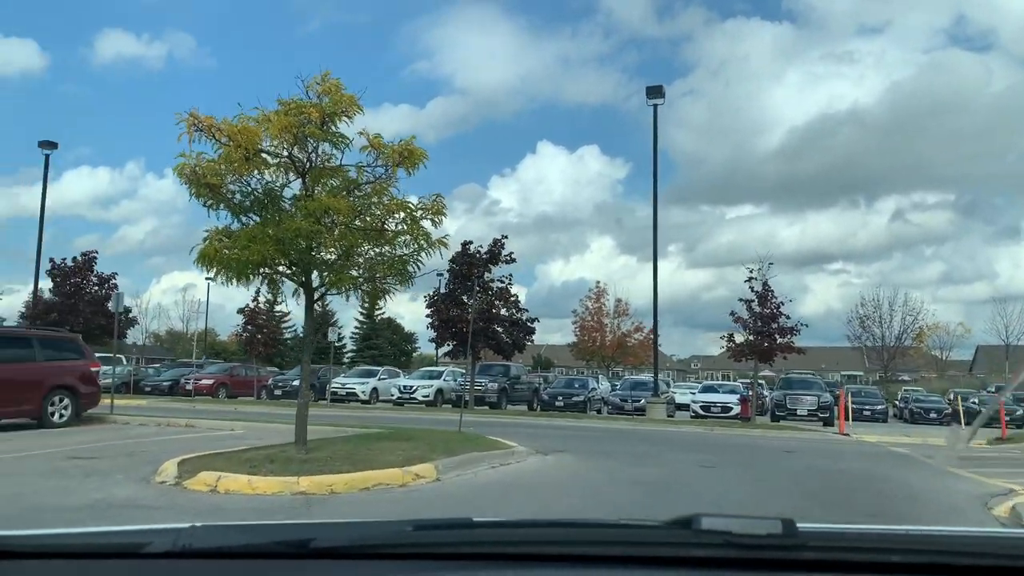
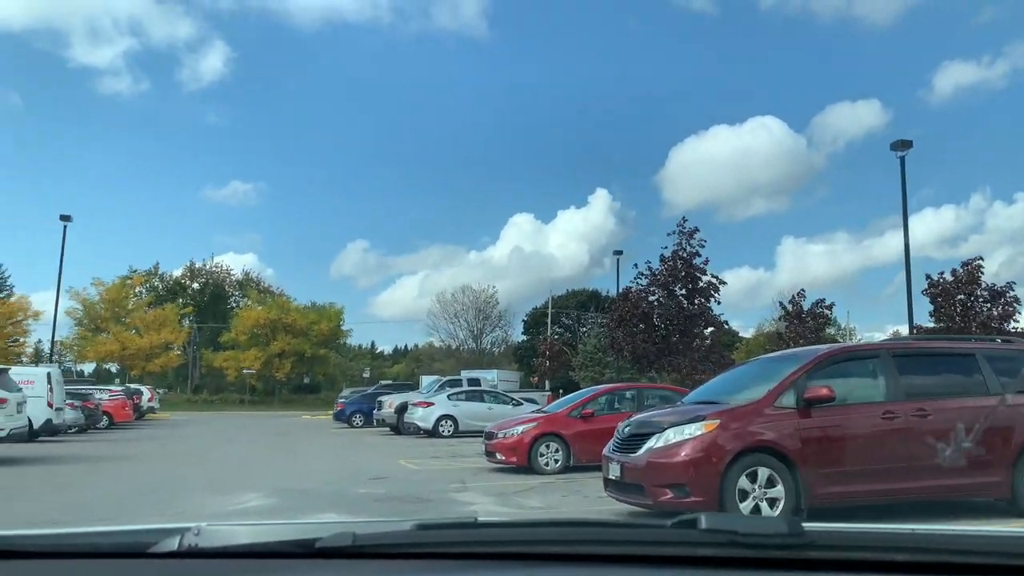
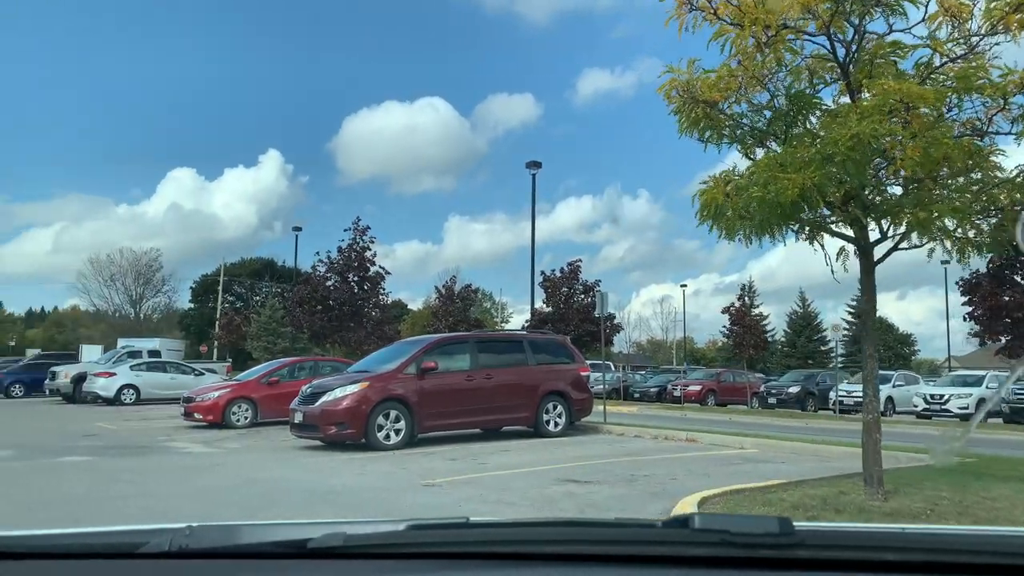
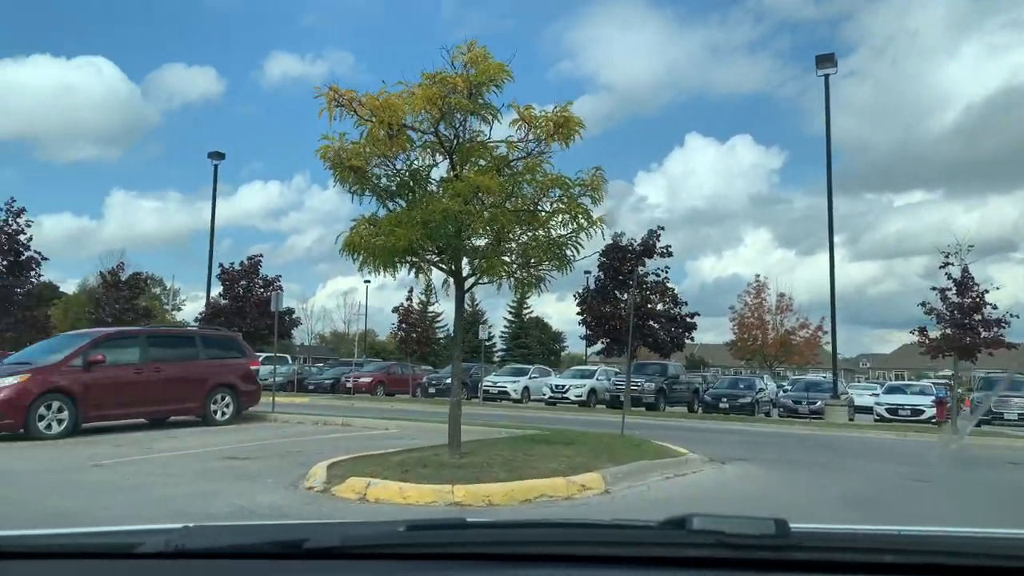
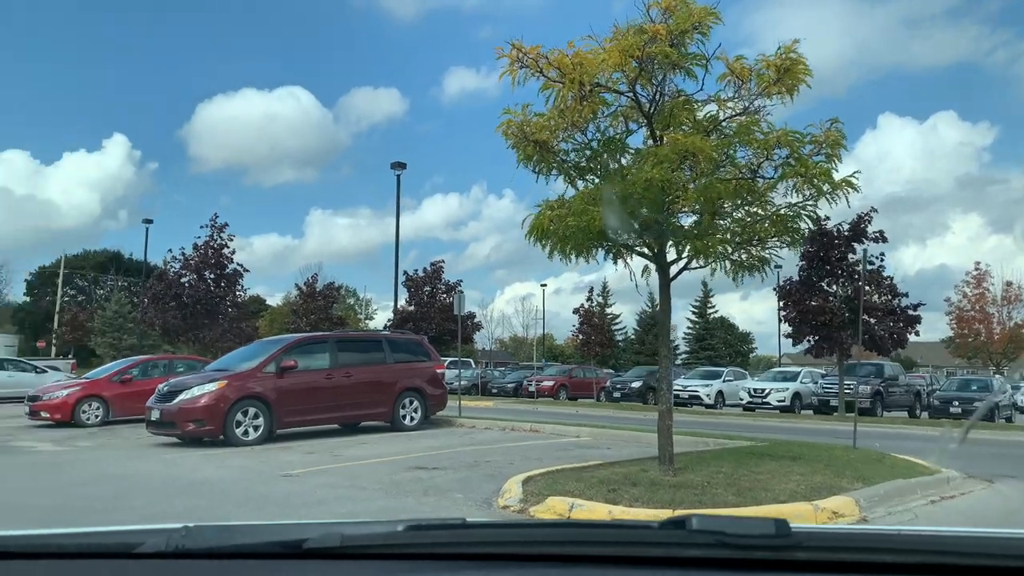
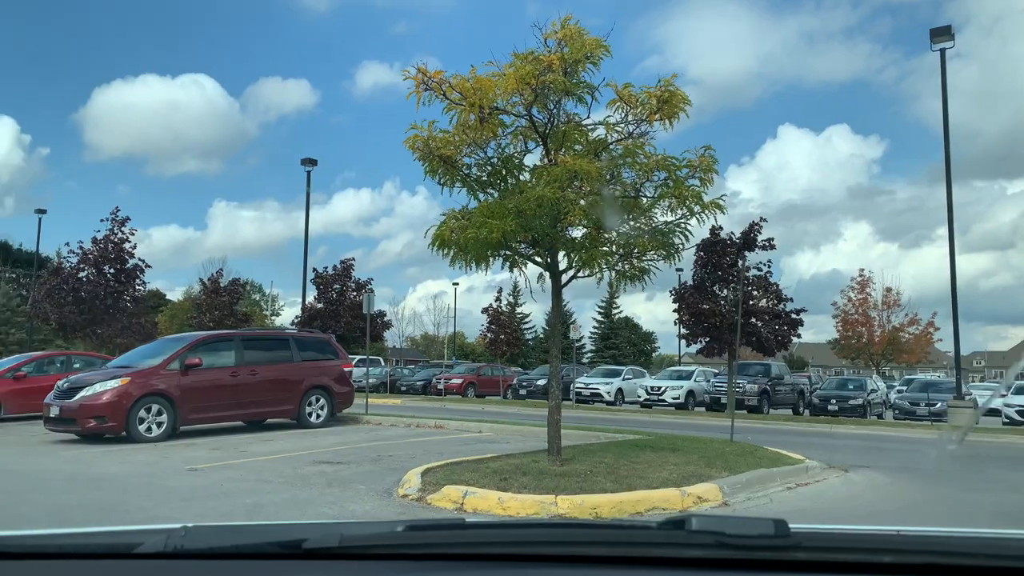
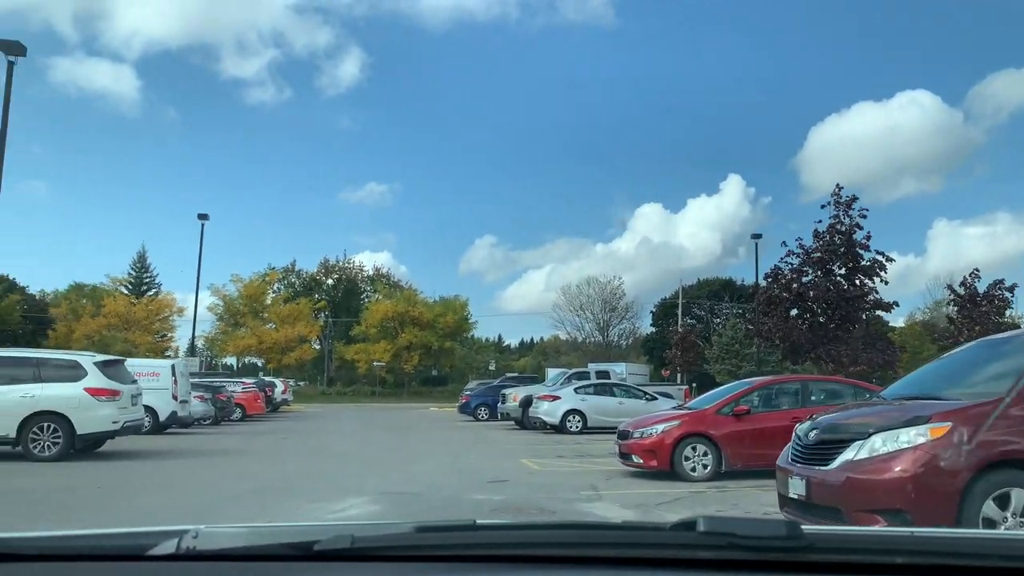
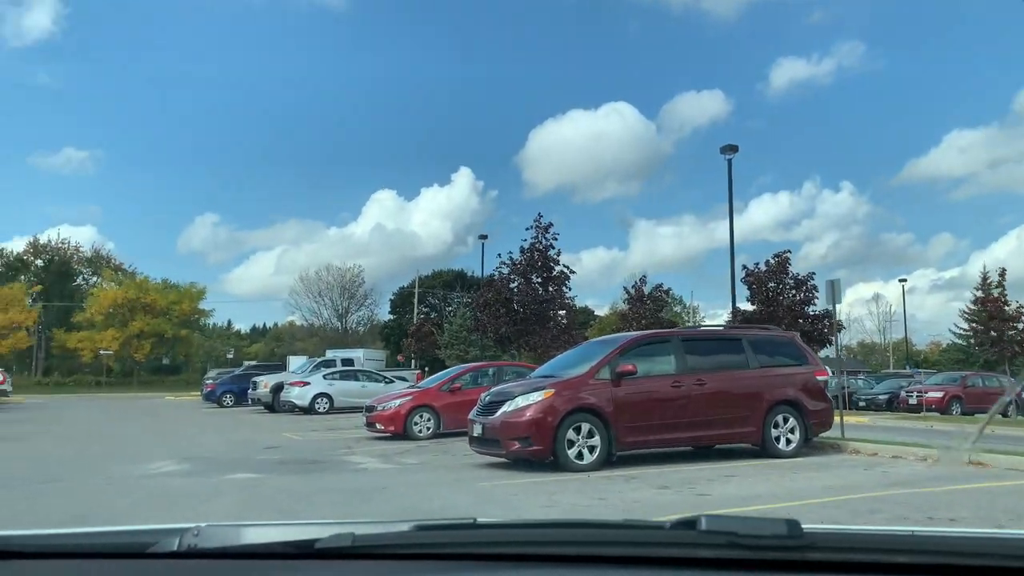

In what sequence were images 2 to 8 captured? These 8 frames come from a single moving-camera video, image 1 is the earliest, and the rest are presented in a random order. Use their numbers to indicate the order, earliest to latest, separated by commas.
4, 6, 5, 3, 8, 2, 7
